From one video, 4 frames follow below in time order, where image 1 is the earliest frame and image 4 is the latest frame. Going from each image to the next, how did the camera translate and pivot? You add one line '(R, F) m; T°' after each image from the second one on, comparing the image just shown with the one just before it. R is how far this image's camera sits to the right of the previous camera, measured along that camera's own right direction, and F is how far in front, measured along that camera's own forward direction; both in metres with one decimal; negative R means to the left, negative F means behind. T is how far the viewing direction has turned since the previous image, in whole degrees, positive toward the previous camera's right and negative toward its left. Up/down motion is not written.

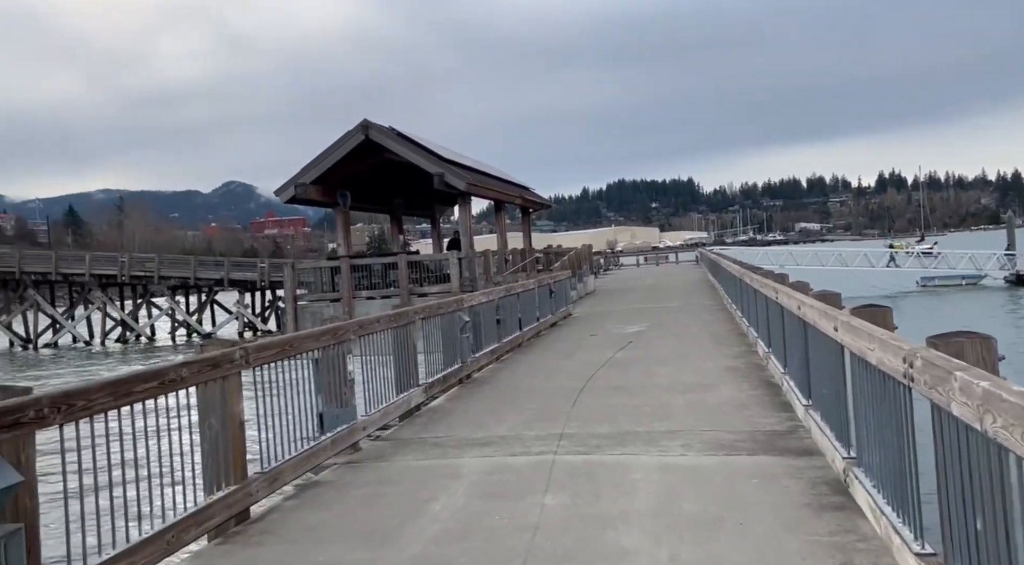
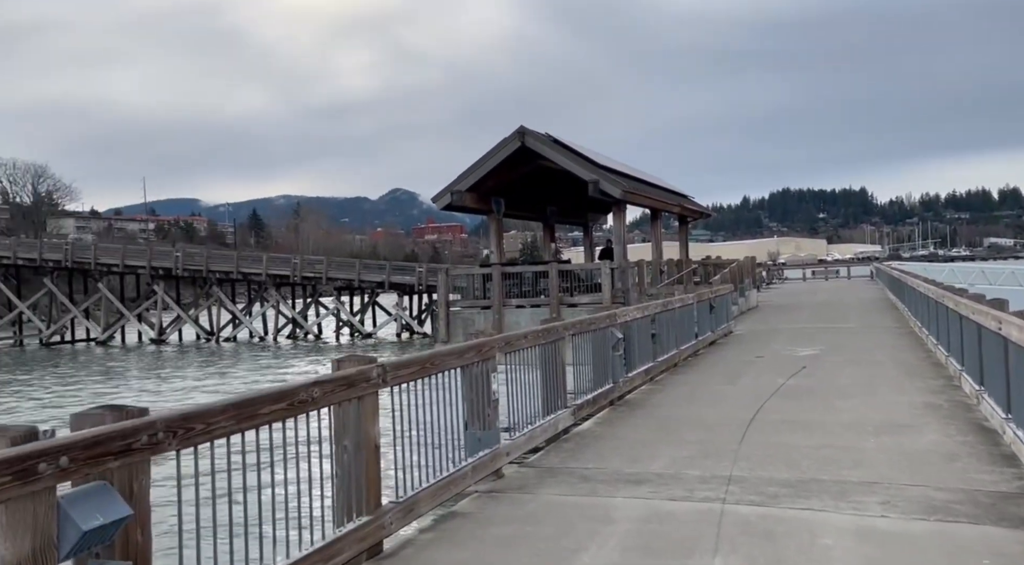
(-0.1, +0.6) m; -10°
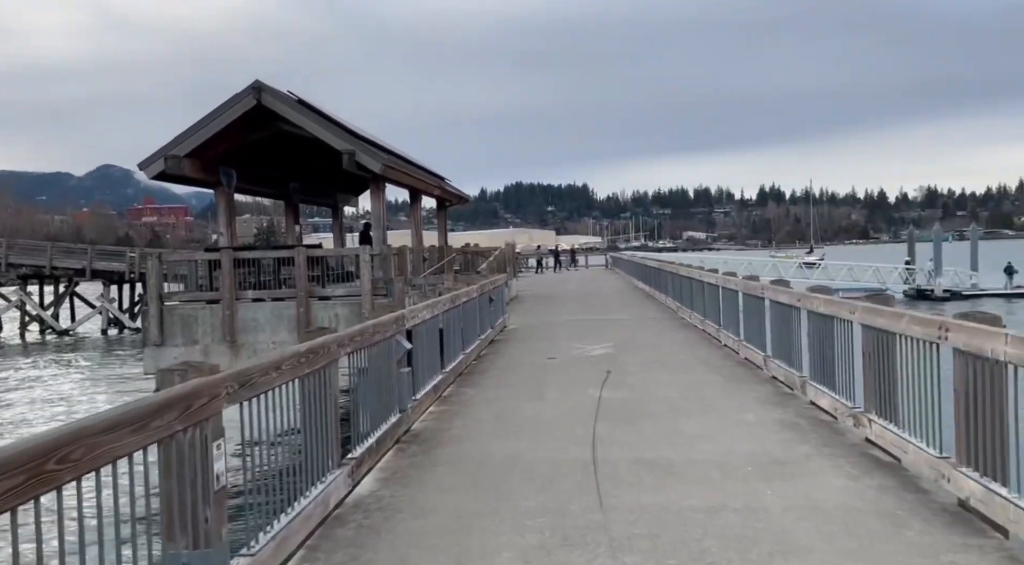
(-0.1, +3.0) m; +17°
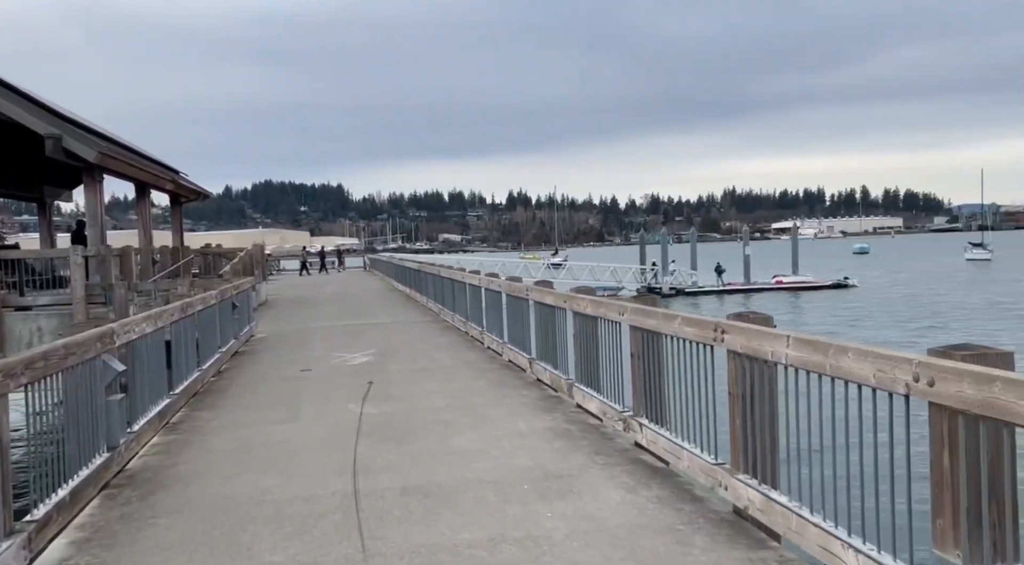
(+0.1, +1.0) m; +16°
